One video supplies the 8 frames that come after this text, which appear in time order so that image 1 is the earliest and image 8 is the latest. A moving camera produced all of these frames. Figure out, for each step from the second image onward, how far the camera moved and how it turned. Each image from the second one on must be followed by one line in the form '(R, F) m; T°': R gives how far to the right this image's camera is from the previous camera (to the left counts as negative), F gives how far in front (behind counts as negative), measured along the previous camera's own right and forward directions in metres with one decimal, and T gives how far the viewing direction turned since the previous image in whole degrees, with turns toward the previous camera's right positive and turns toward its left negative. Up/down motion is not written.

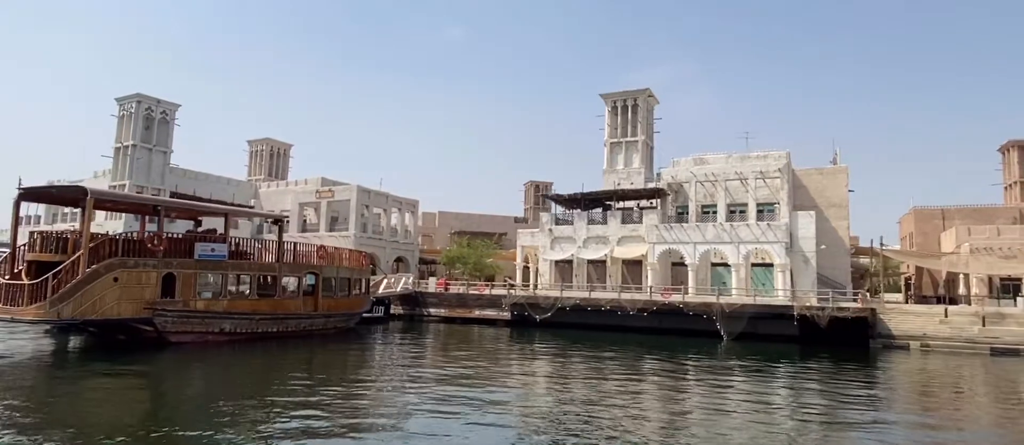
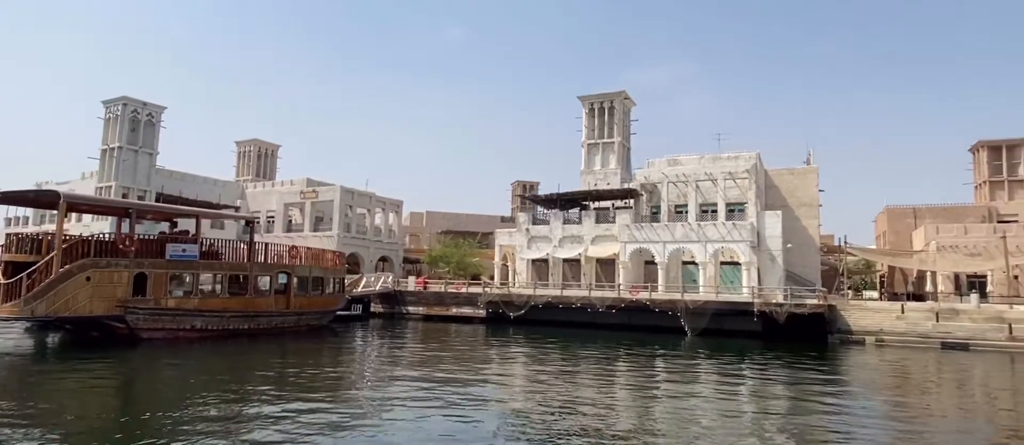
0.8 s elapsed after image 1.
(+1.2, -0.9) m; 0°
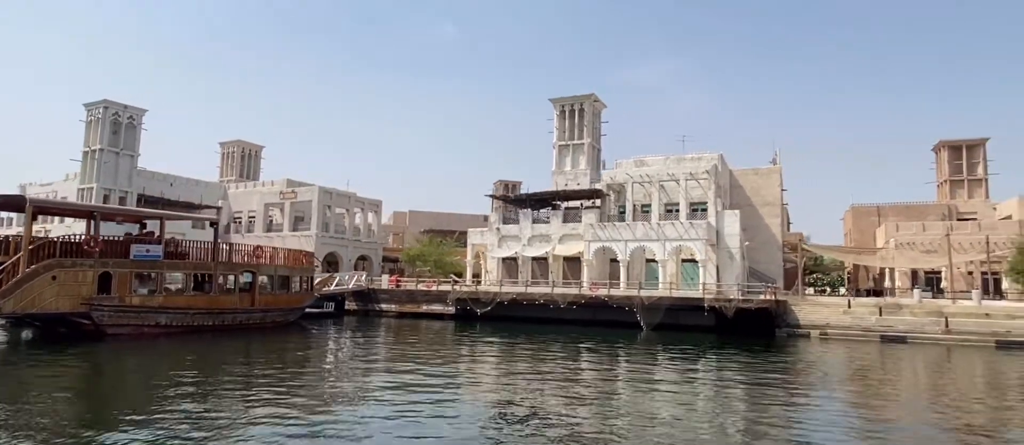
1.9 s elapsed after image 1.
(+1.6, -1.2) m; 0°
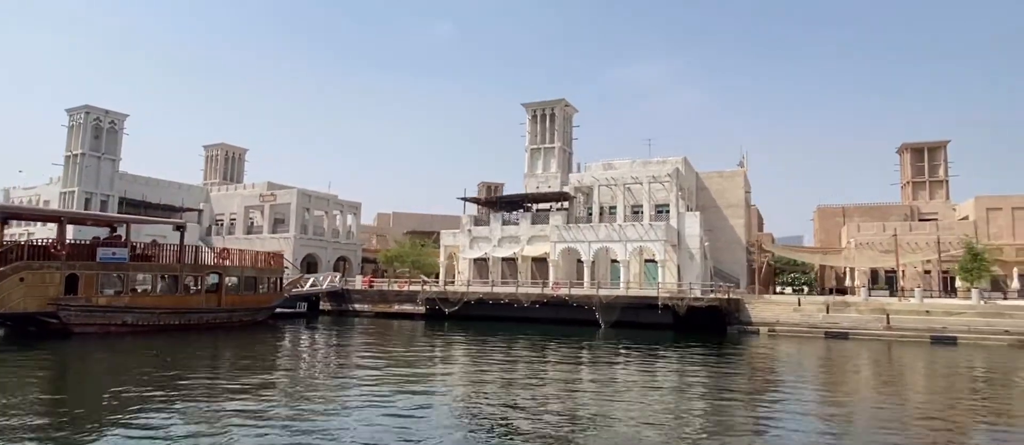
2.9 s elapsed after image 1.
(+1.6, -1.2) m; 0°
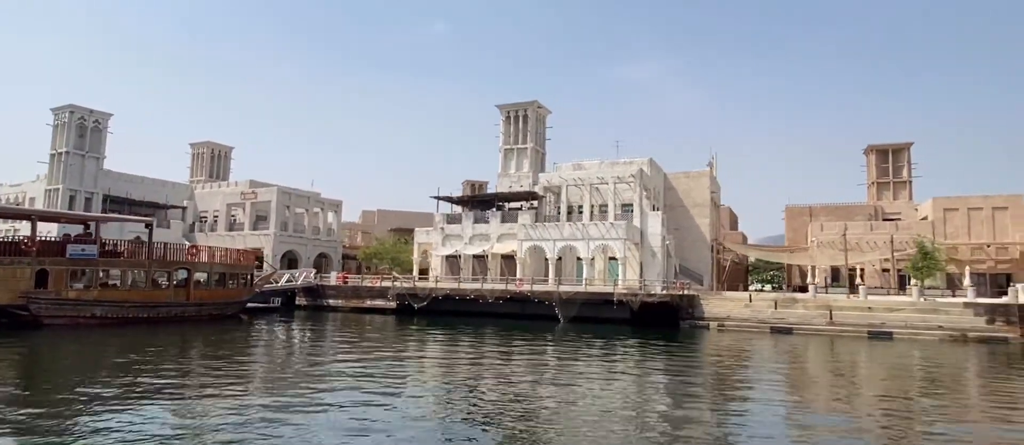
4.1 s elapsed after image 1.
(+1.8, -1.4) m; 0°
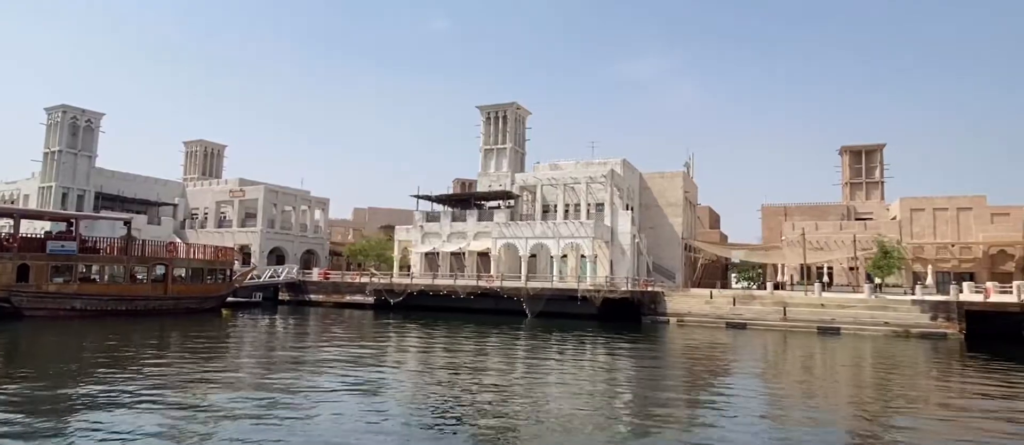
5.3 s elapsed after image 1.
(+1.8, -1.4) m; 0°
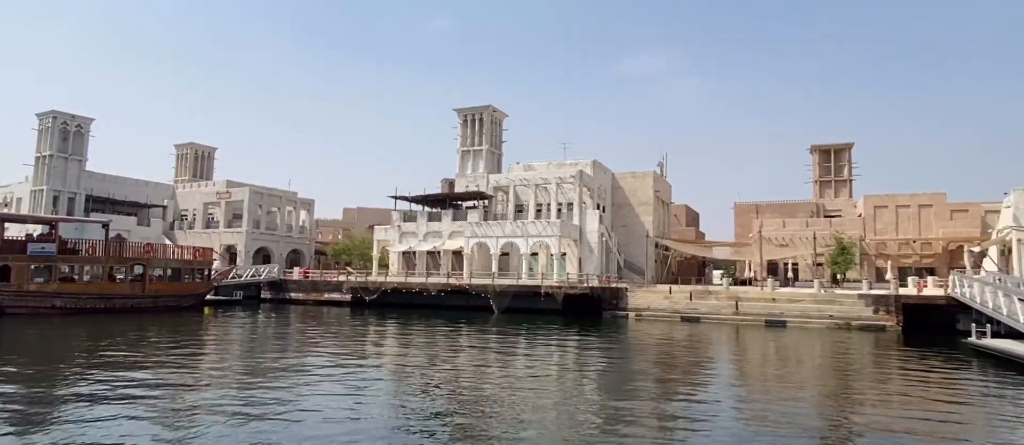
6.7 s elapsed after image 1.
(+2.0, -1.6) m; 0°
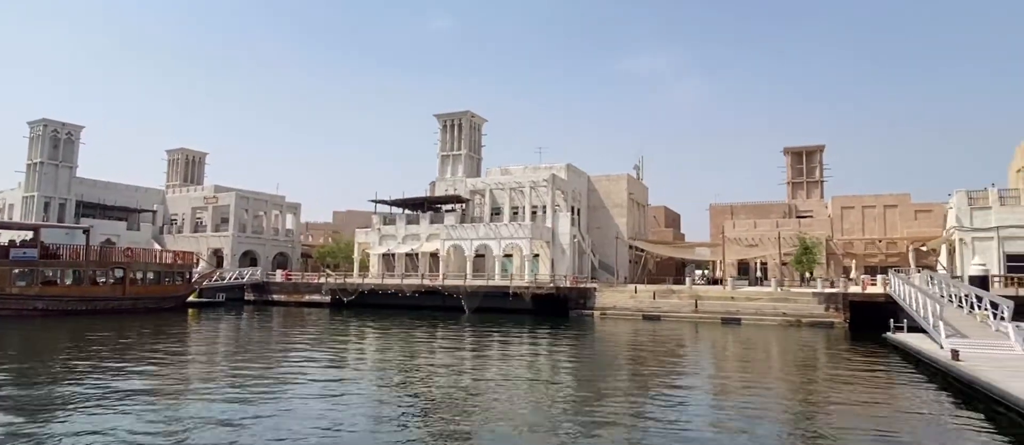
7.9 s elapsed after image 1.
(+1.8, -1.4) m; 0°
